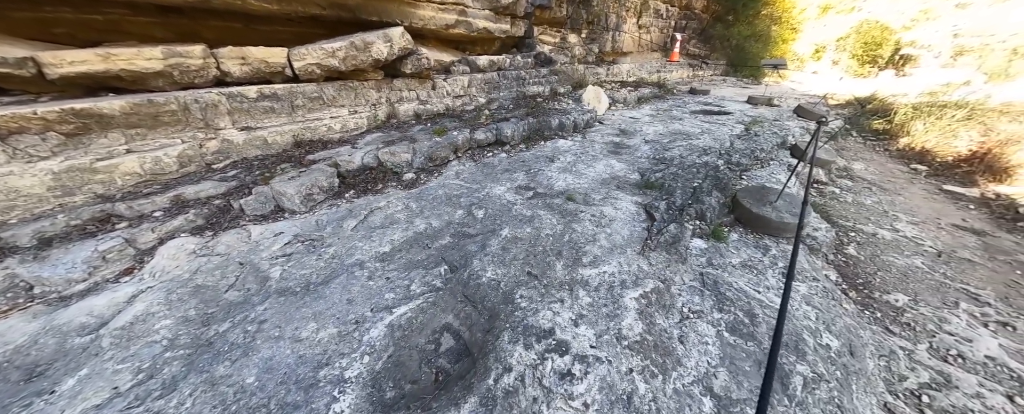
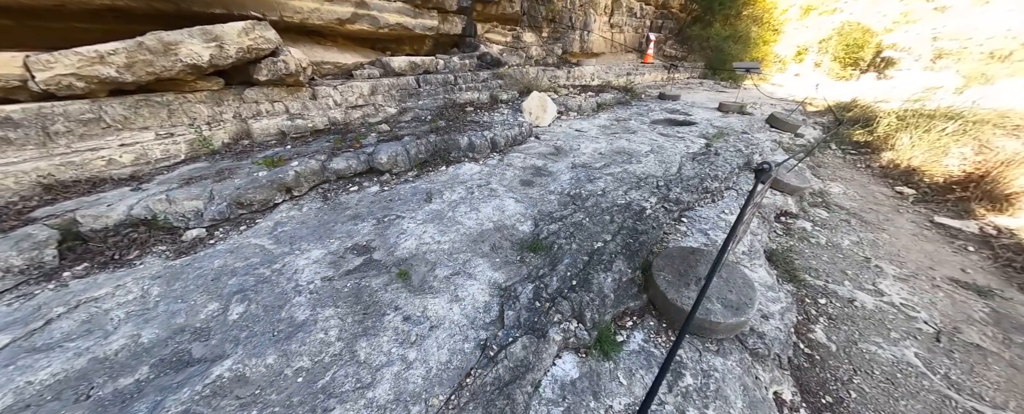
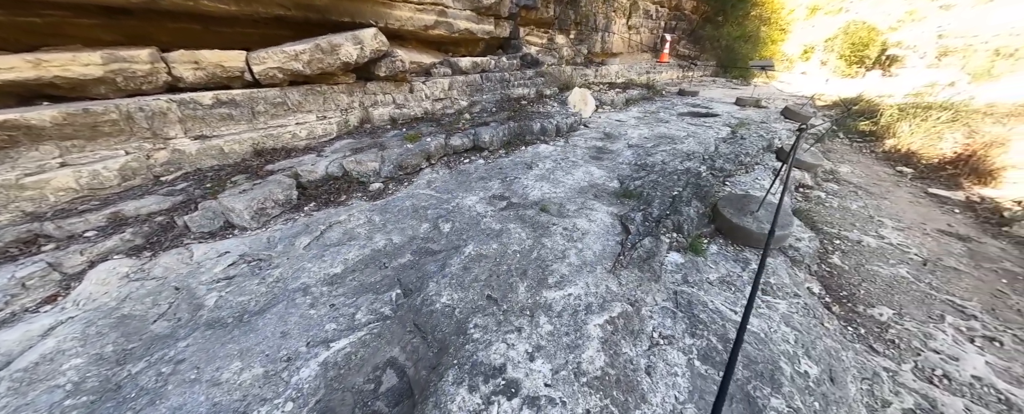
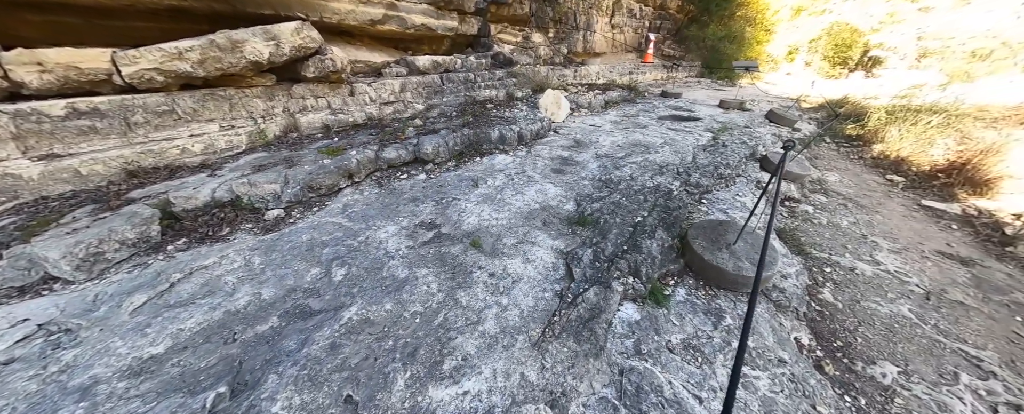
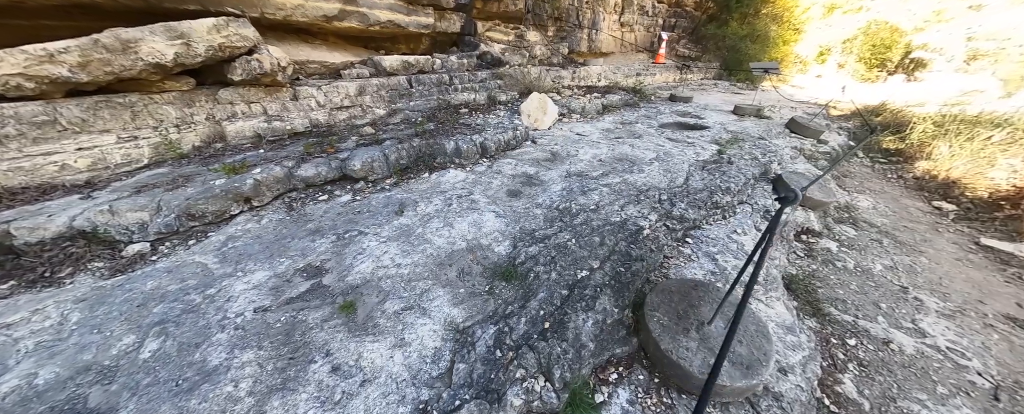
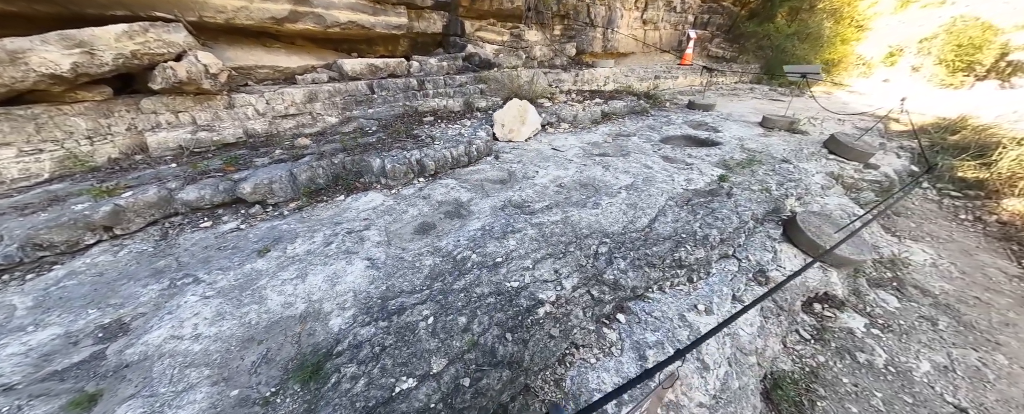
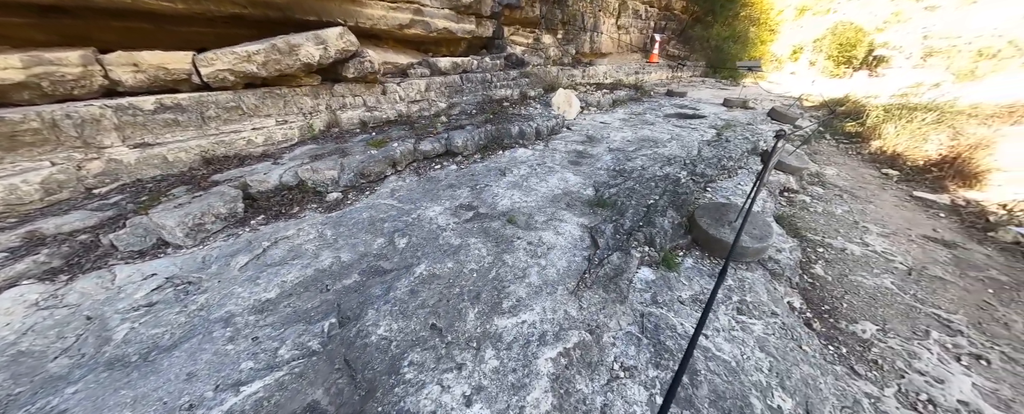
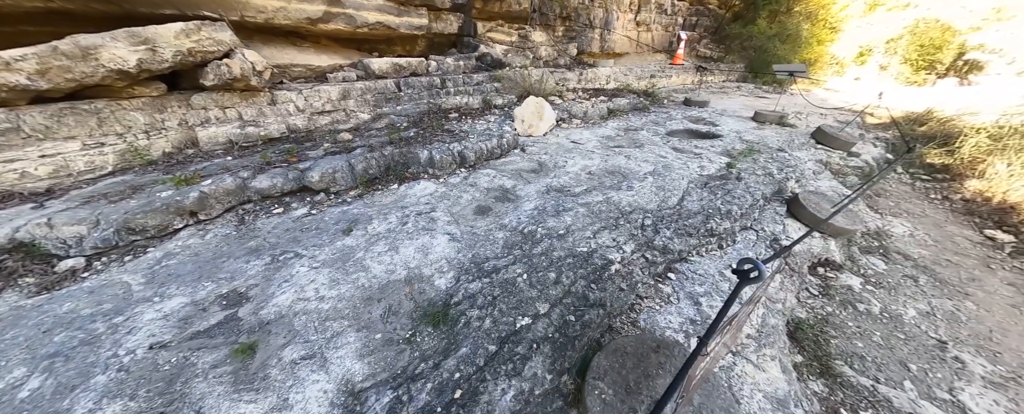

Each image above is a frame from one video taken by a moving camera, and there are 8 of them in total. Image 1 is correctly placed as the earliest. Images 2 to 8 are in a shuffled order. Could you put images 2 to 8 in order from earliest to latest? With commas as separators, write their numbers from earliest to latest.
3, 7, 4, 2, 5, 8, 6
